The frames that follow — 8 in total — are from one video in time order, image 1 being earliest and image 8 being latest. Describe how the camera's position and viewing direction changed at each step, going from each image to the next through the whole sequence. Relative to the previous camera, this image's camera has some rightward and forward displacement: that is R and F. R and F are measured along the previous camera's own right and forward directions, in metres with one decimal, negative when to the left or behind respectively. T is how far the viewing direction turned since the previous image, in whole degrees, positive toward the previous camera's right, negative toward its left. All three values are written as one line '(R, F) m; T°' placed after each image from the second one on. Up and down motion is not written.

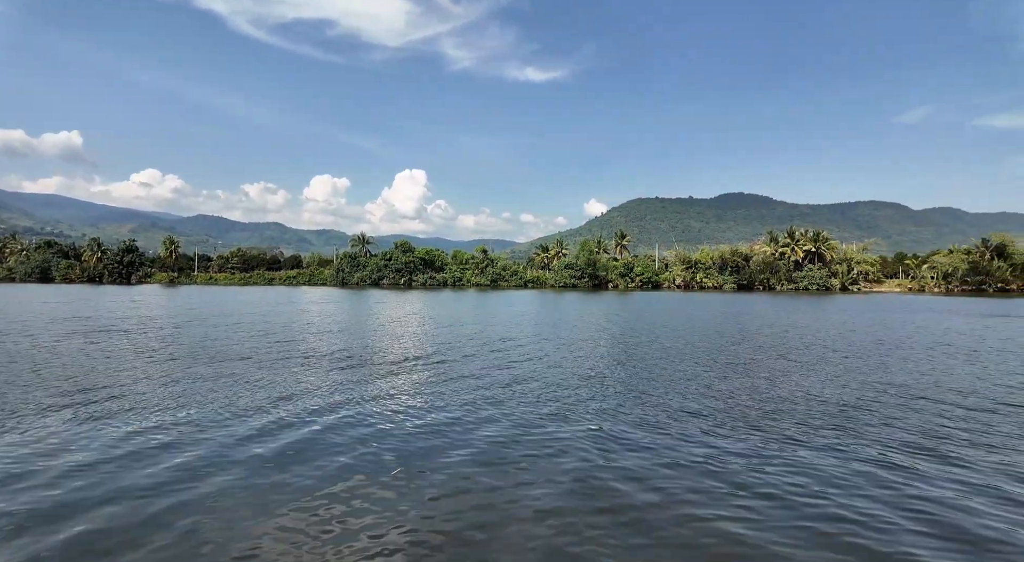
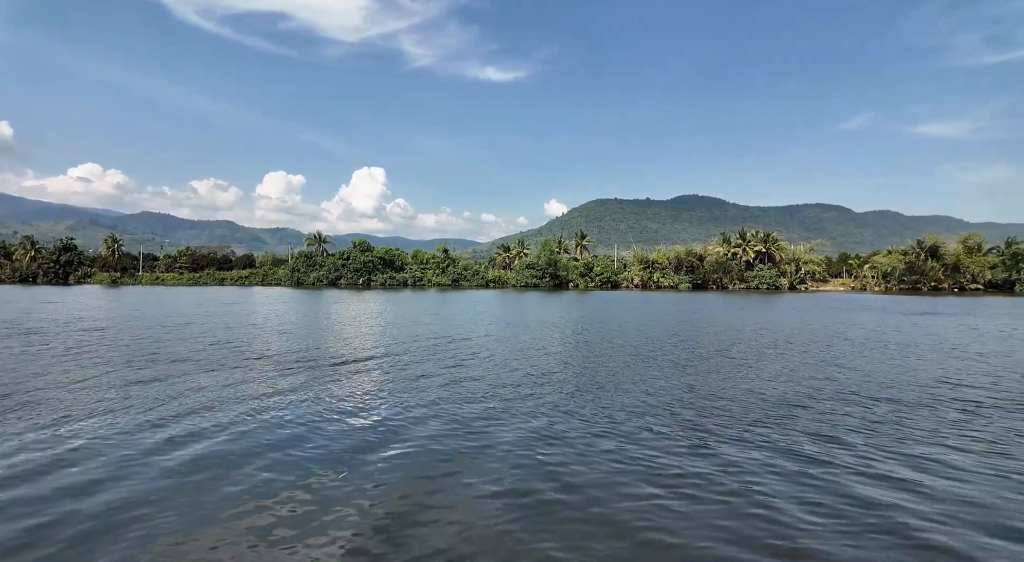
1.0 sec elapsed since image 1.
(+0.1, -0.2) m; +4°
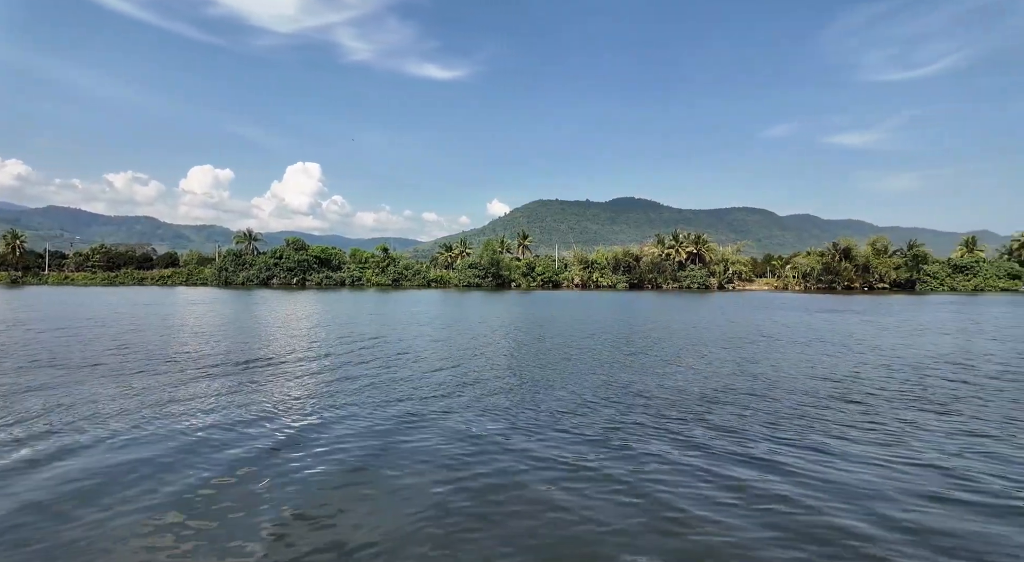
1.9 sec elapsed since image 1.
(0.0, -0.4) m; +5°
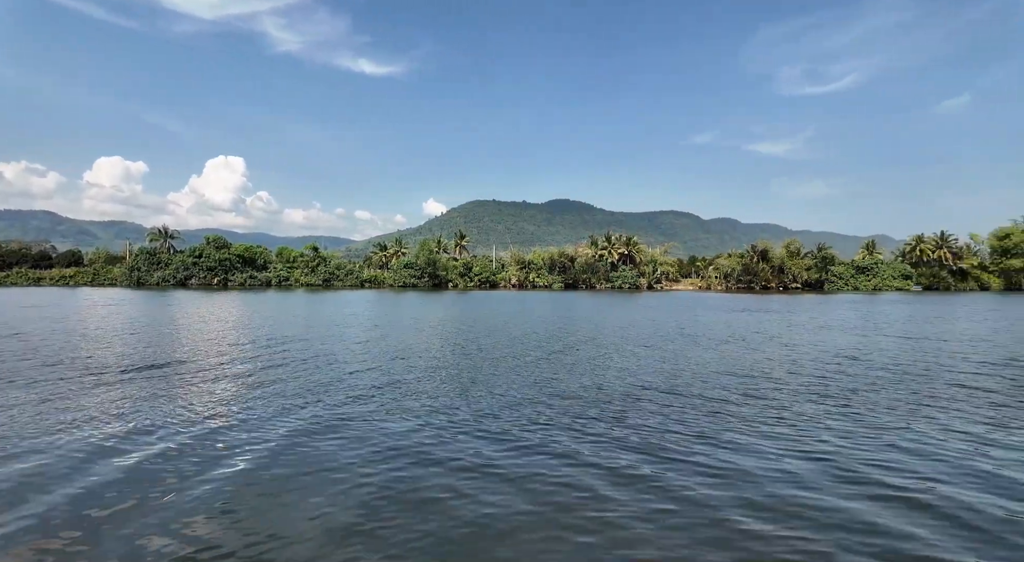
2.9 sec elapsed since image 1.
(0.0, -0.5) m; +6°
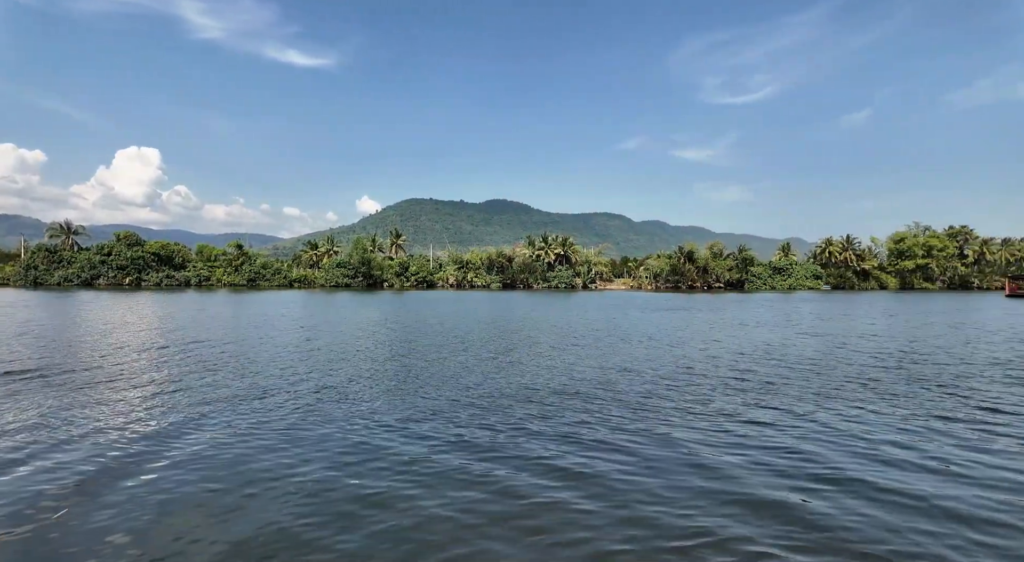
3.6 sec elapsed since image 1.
(-0.1, -0.5) m; +6°
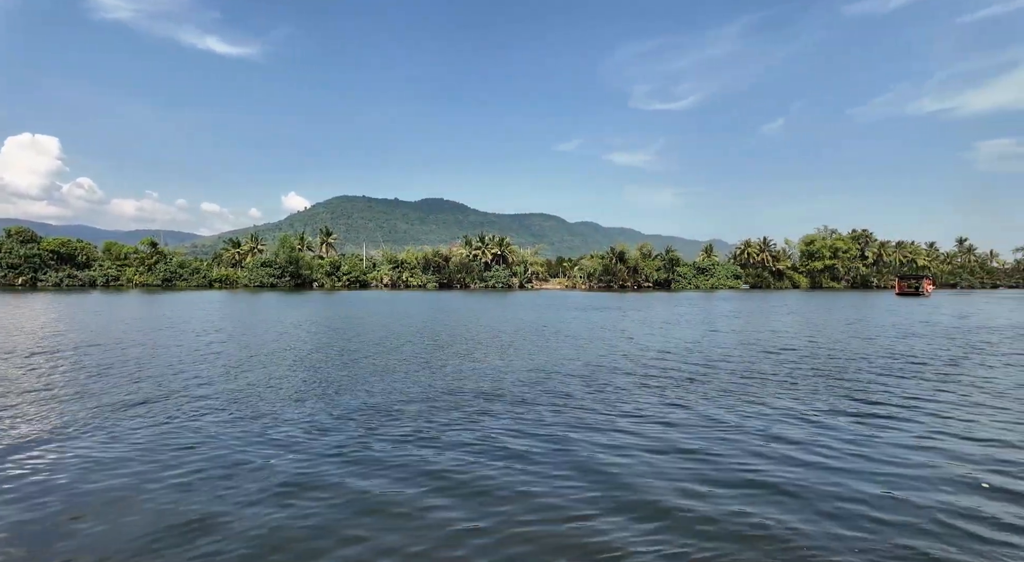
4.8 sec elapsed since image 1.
(-0.2, -0.6) m; +6°
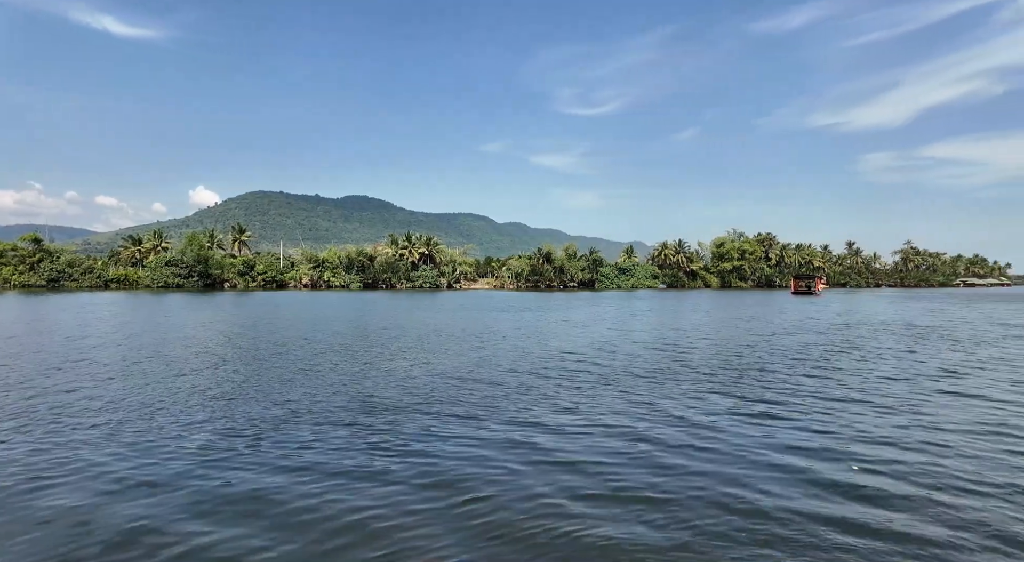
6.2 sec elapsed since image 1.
(-0.3, -0.5) m; +7°
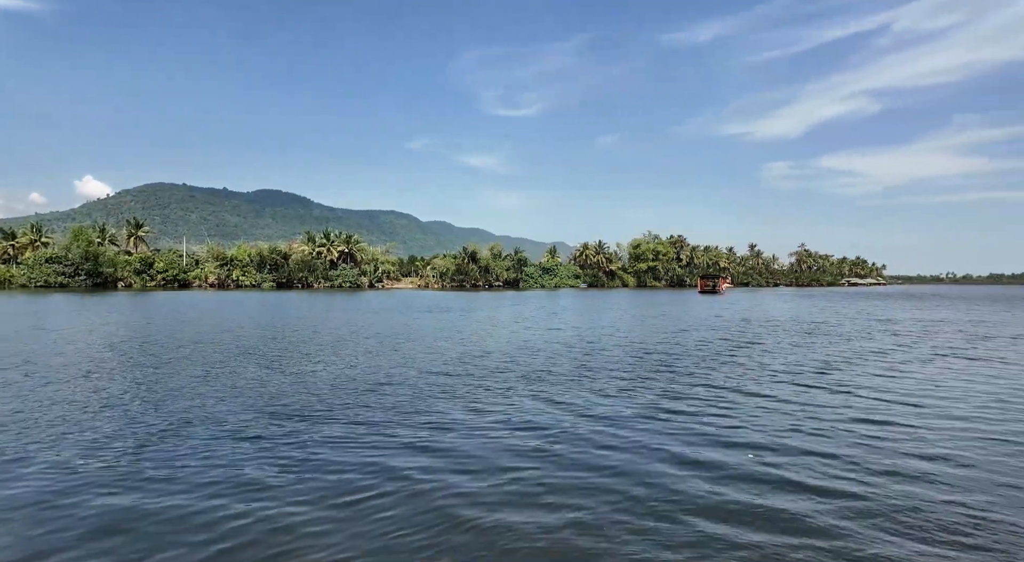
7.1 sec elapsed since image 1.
(-0.3, +0.3) m; +8°
